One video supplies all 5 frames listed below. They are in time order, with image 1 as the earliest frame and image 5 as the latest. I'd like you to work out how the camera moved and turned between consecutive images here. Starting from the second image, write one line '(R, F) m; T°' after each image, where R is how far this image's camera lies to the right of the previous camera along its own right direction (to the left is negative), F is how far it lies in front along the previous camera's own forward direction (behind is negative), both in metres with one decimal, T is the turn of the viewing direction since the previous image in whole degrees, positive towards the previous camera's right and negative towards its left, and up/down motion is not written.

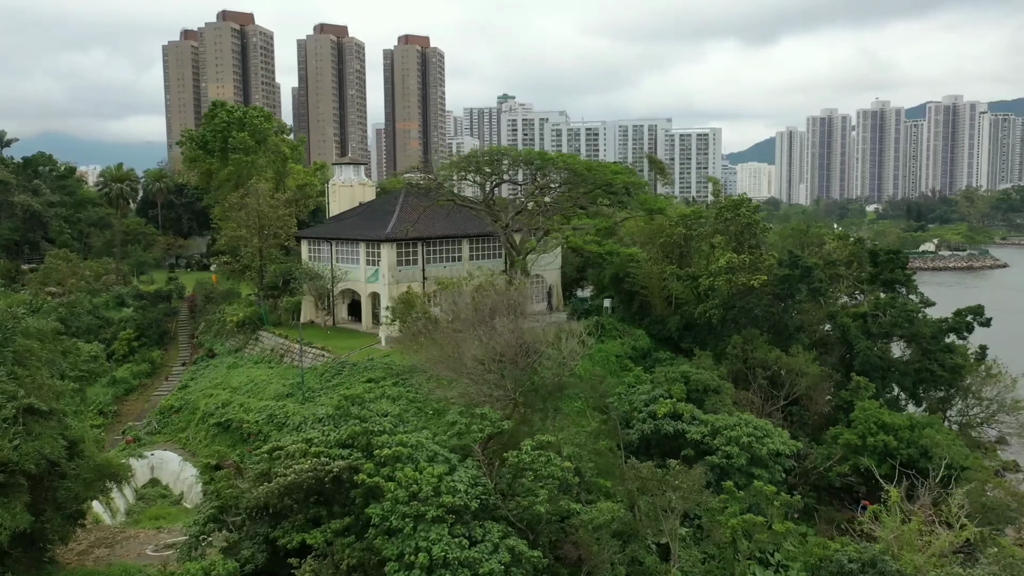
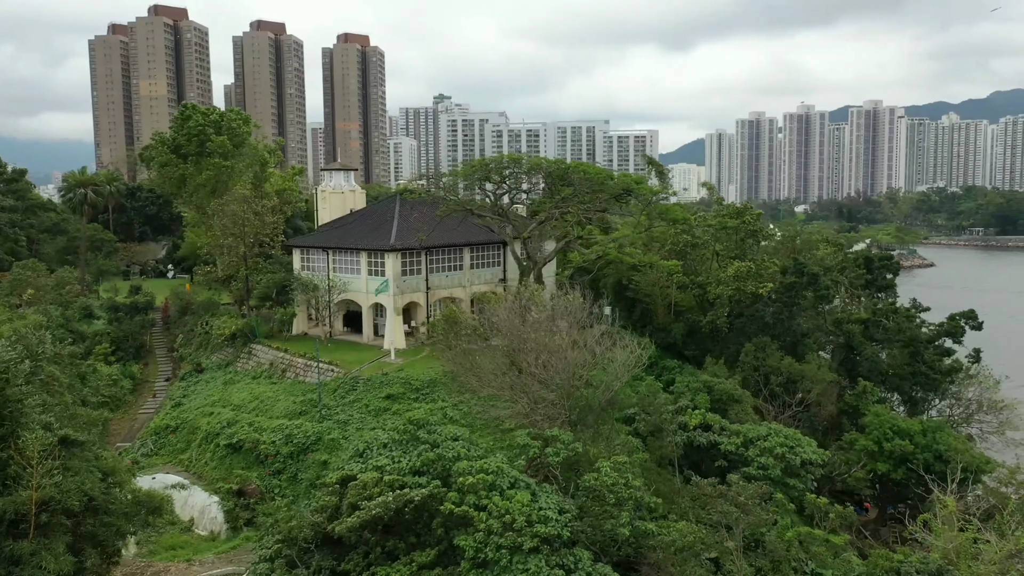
(-2.8, +0.6) m; +5°
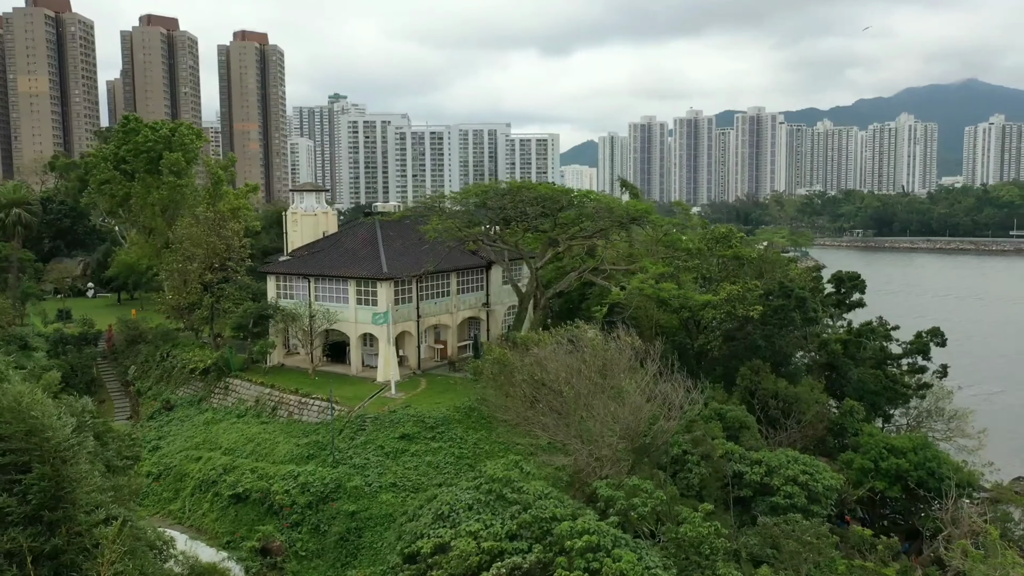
(-3.7, +0.8) m; +8°
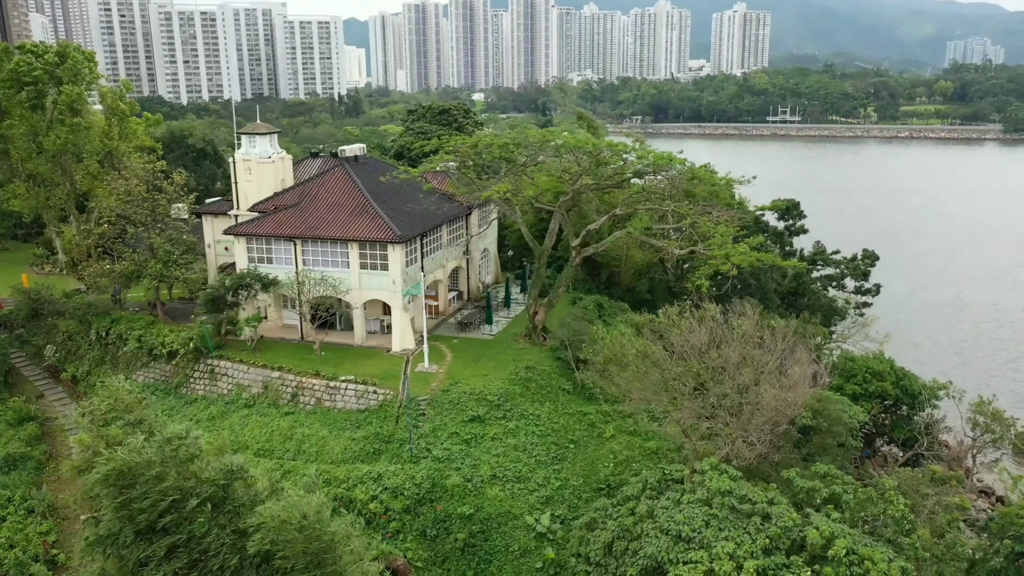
(-8.1, +2.6) m; +16°
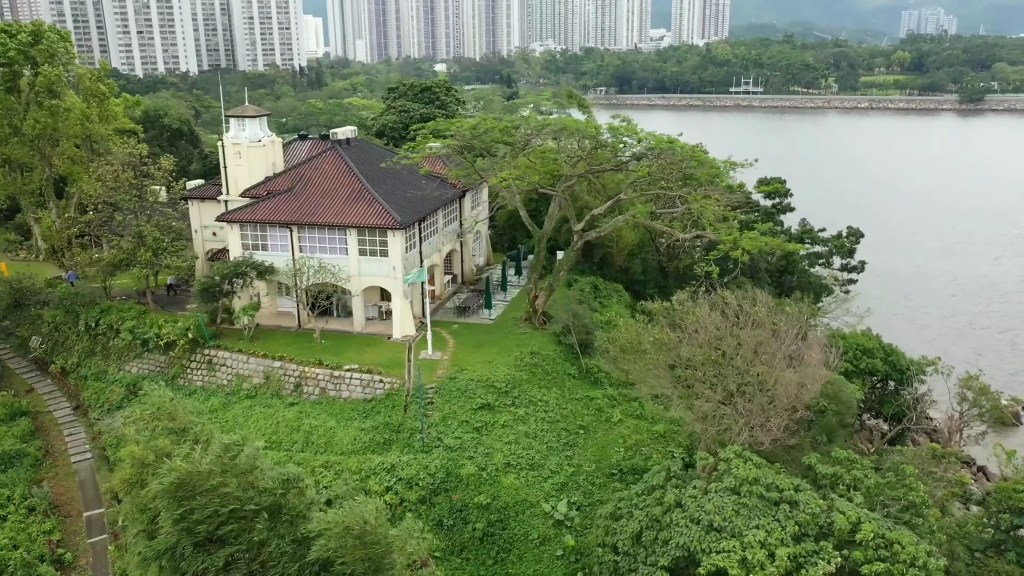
(-1.3, +0.1) m; +3°
